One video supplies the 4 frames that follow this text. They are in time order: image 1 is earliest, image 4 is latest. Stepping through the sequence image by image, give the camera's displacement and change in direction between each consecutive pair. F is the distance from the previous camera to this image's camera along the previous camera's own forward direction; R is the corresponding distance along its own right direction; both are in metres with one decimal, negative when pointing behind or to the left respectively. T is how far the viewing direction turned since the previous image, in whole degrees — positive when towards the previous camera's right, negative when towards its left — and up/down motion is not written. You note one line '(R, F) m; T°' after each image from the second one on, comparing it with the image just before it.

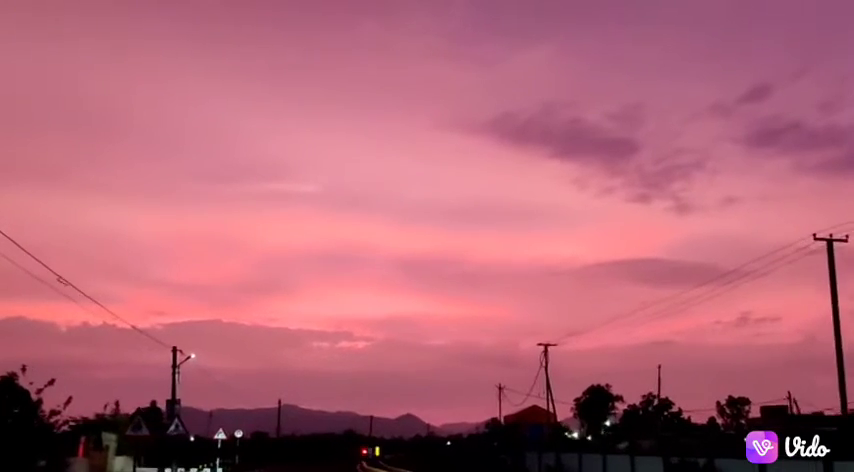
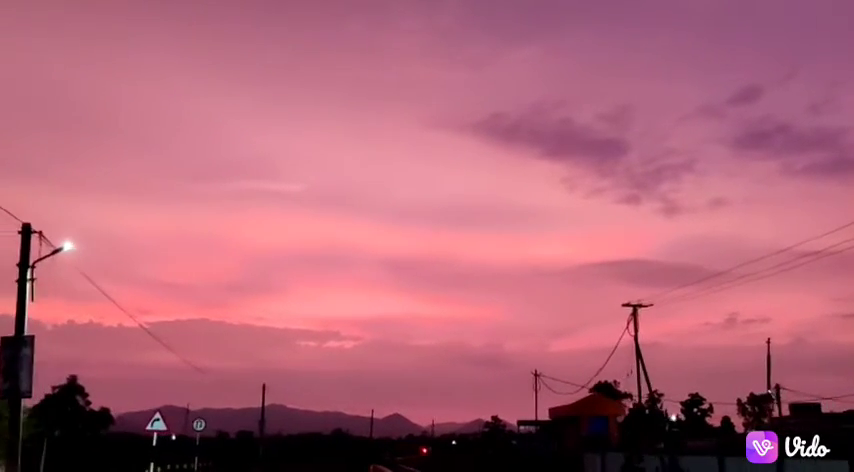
(-1.3, +1.4) m; +1°
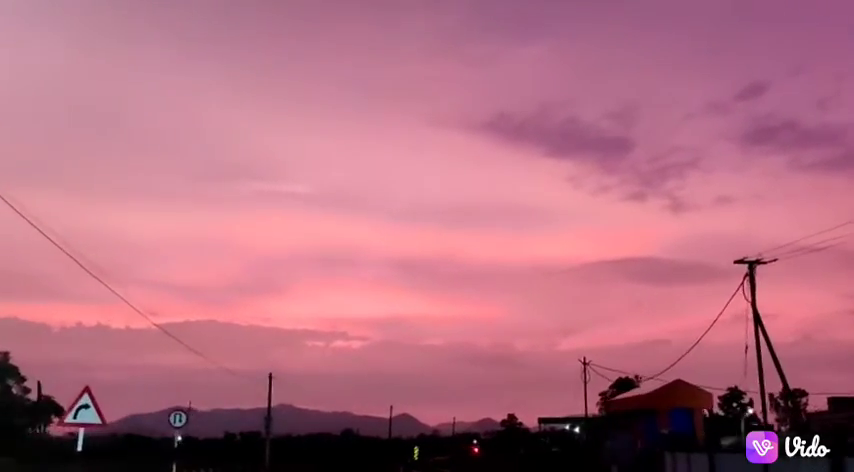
(+0.7, -0.1) m; 0°
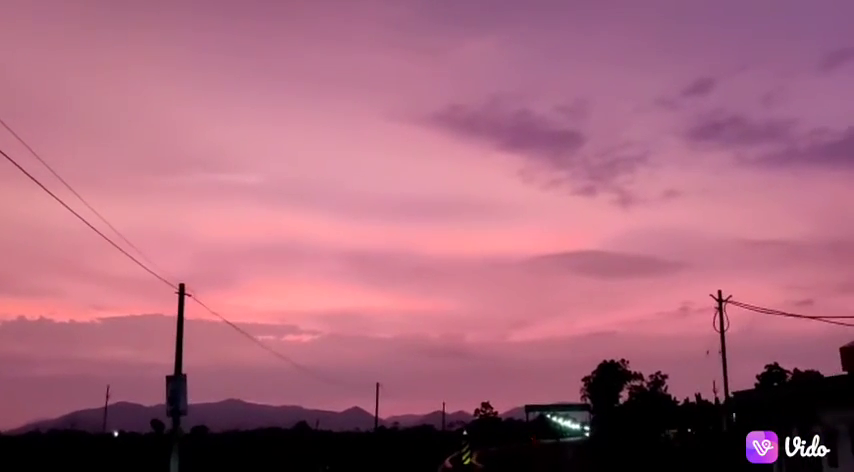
(-2.6, +1.0) m; +3°
